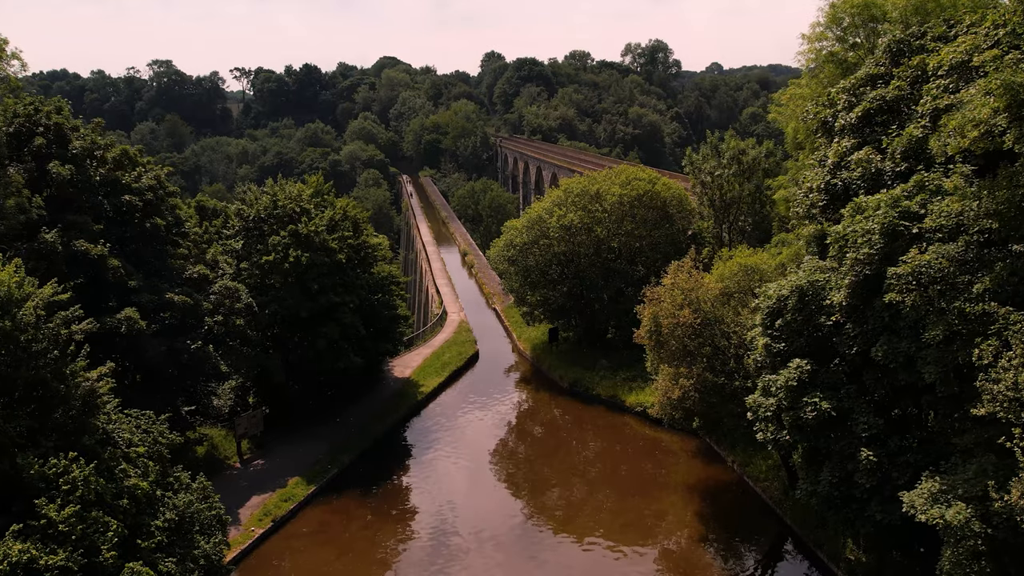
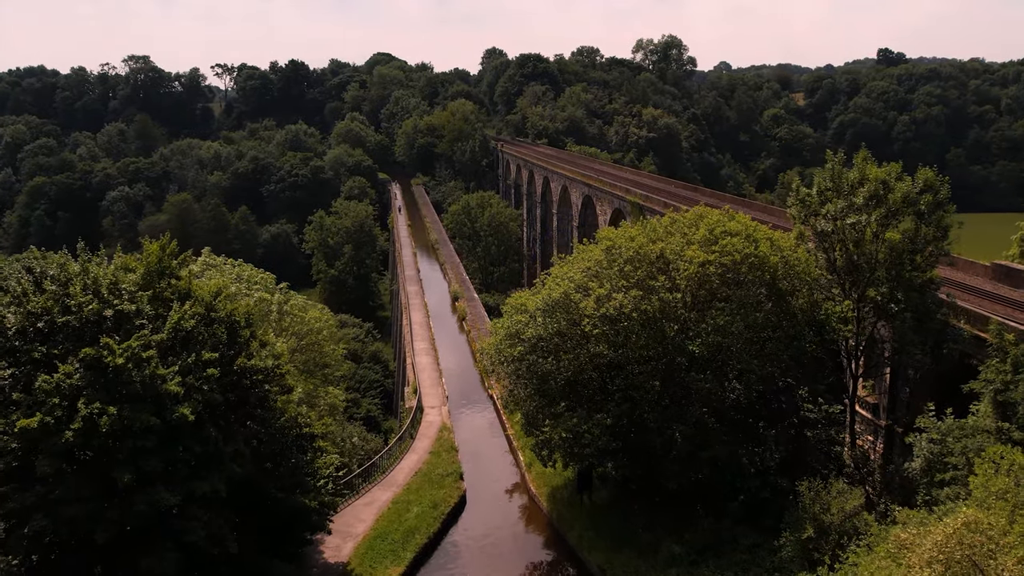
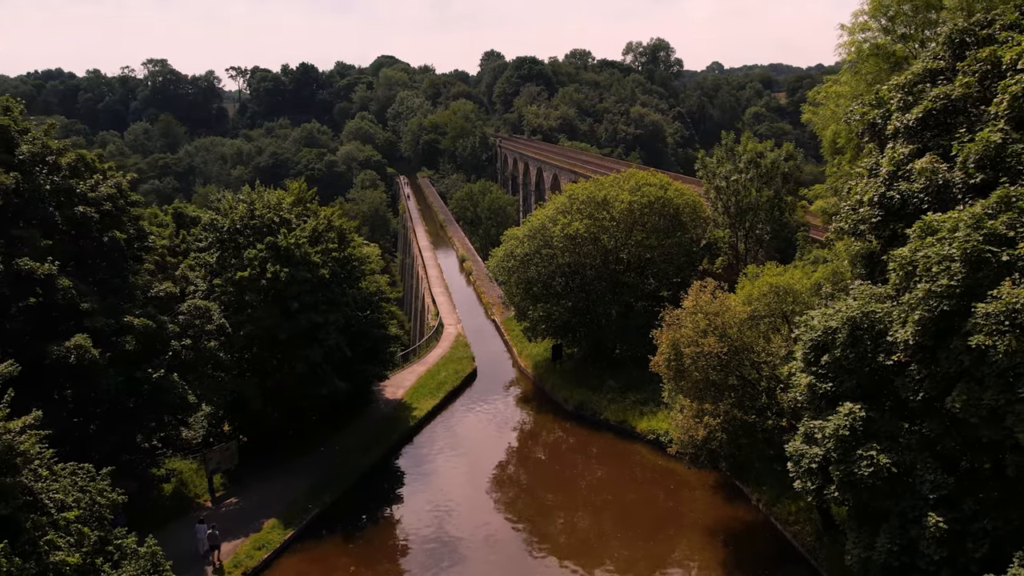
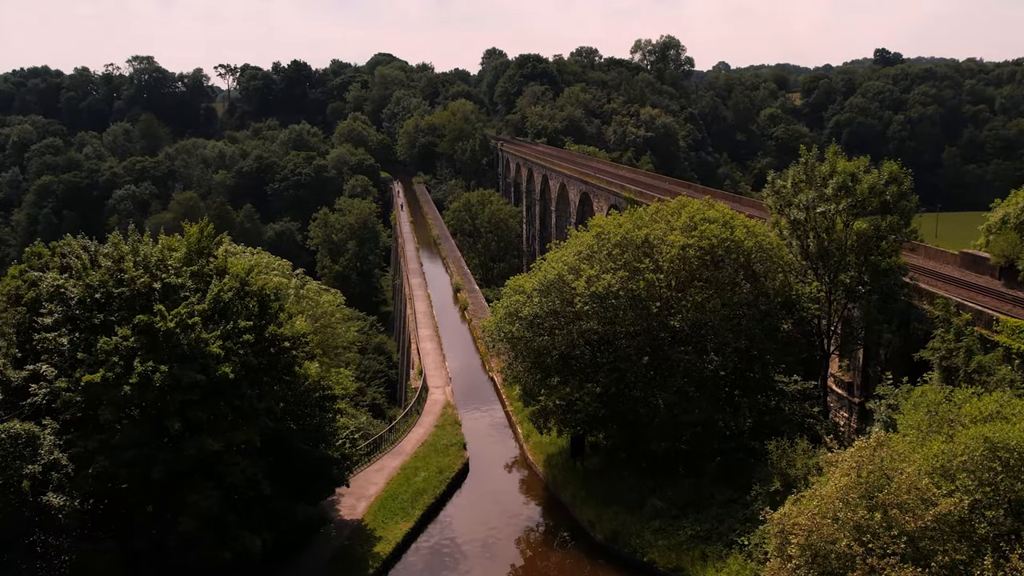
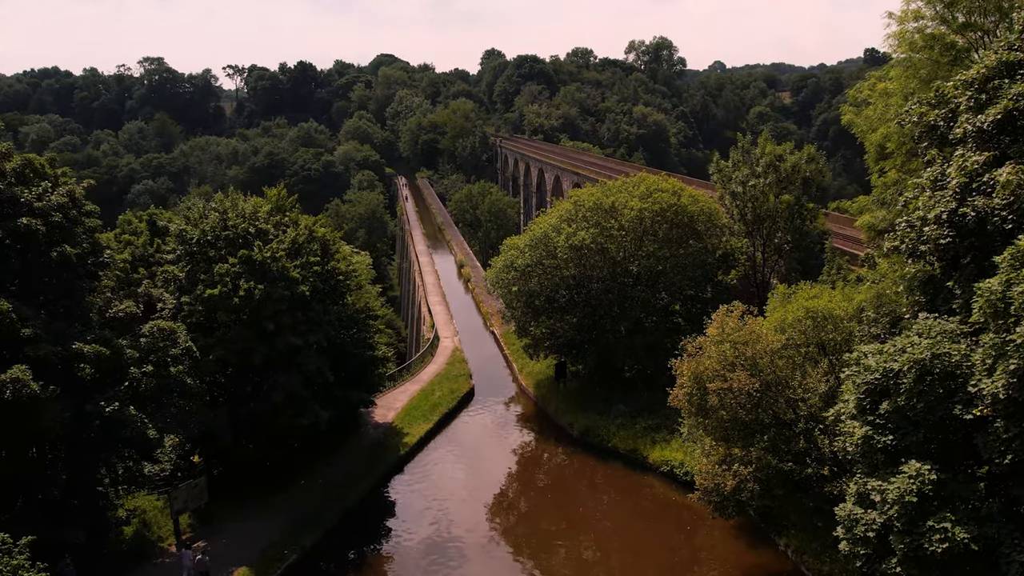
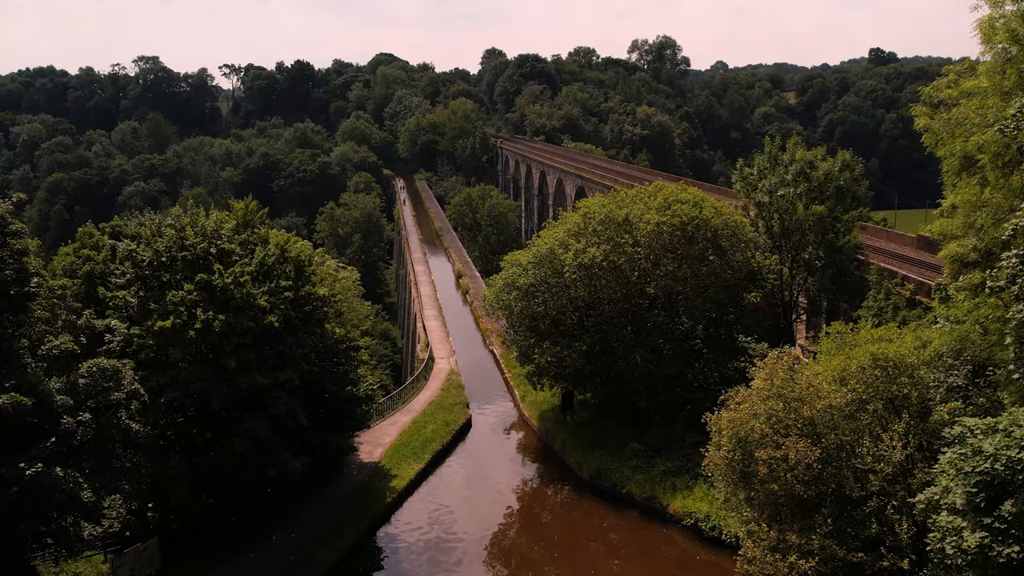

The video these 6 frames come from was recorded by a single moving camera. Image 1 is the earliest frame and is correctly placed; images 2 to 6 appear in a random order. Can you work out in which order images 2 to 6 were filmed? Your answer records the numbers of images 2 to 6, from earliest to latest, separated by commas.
3, 5, 6, 4, 2
